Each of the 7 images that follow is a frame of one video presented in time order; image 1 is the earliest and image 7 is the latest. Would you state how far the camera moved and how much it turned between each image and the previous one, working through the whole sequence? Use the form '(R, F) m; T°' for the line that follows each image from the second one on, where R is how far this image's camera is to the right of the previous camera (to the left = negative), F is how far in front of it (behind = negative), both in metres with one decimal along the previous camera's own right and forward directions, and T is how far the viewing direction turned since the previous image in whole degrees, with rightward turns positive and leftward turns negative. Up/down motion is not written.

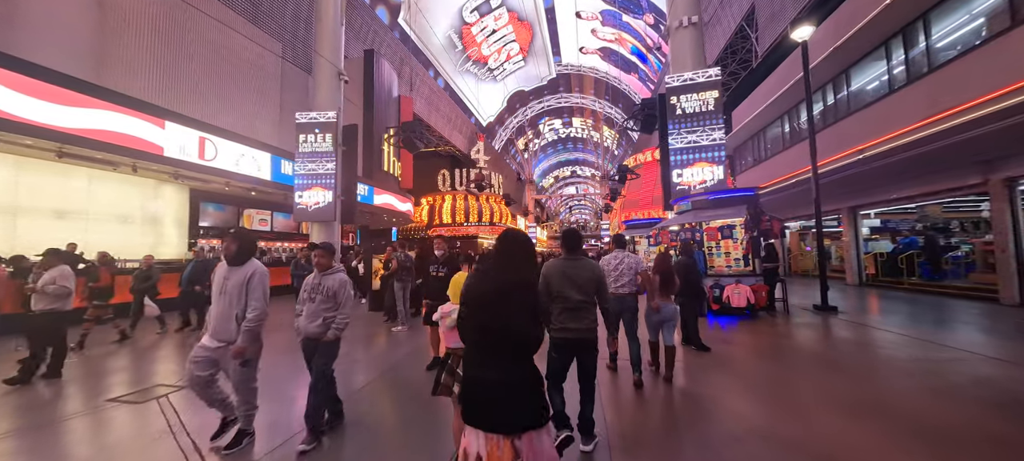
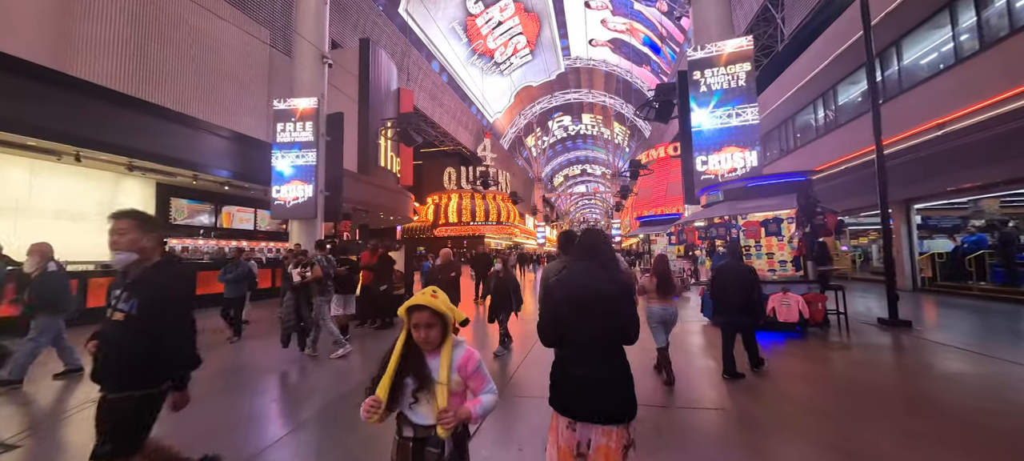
(+0.3, +1.2) m; -2°
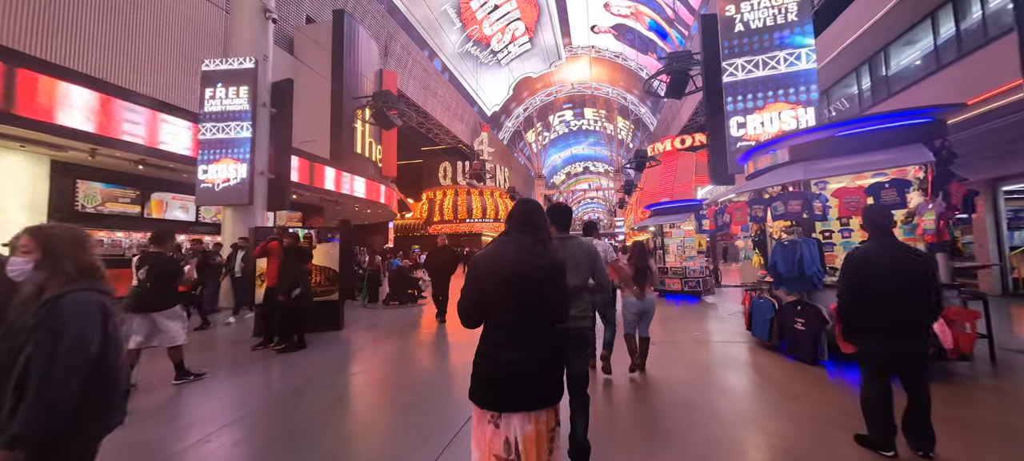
(+0.5, +1.9) m; 0°
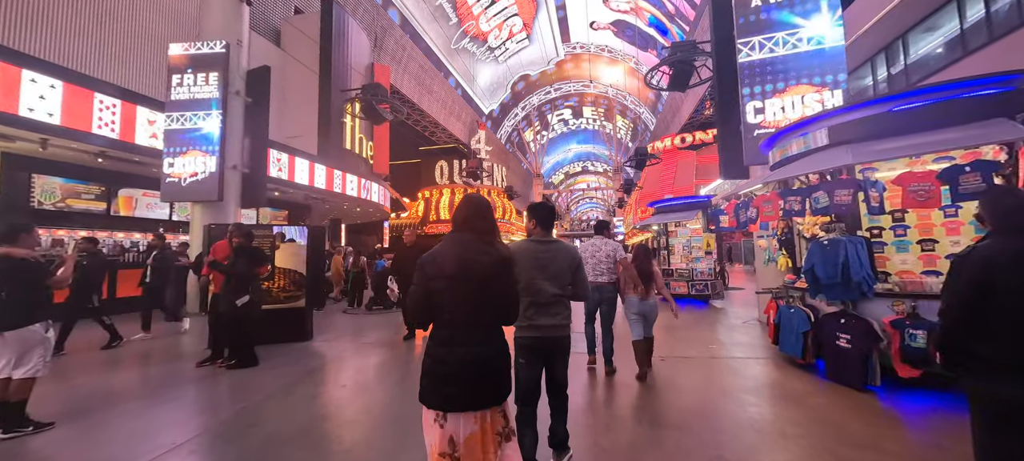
(+0.1, +0.6) m; 0°
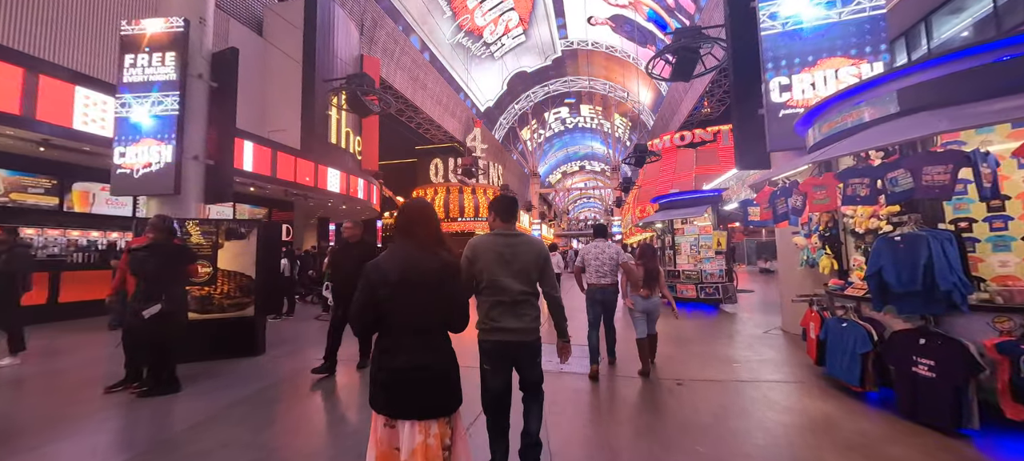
(+0.1, +0.7) m; 0°
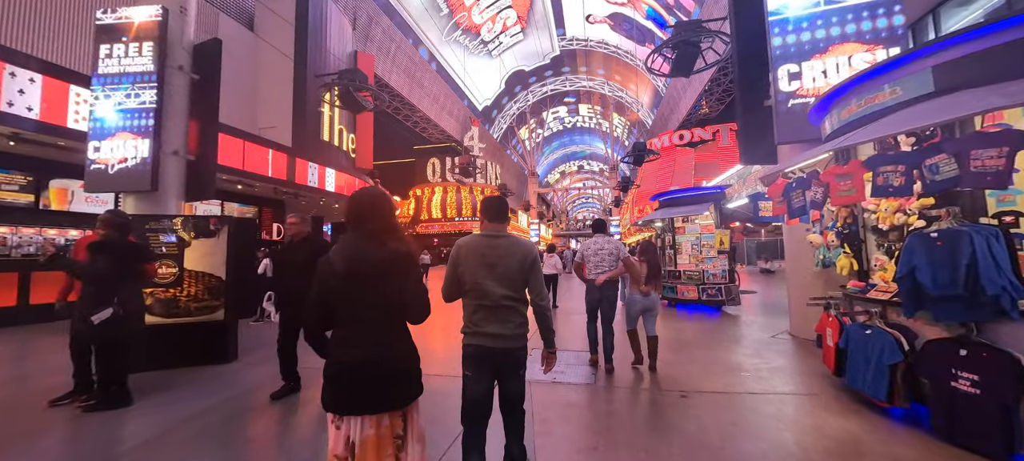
(+0.1, +0.3) m; 0°
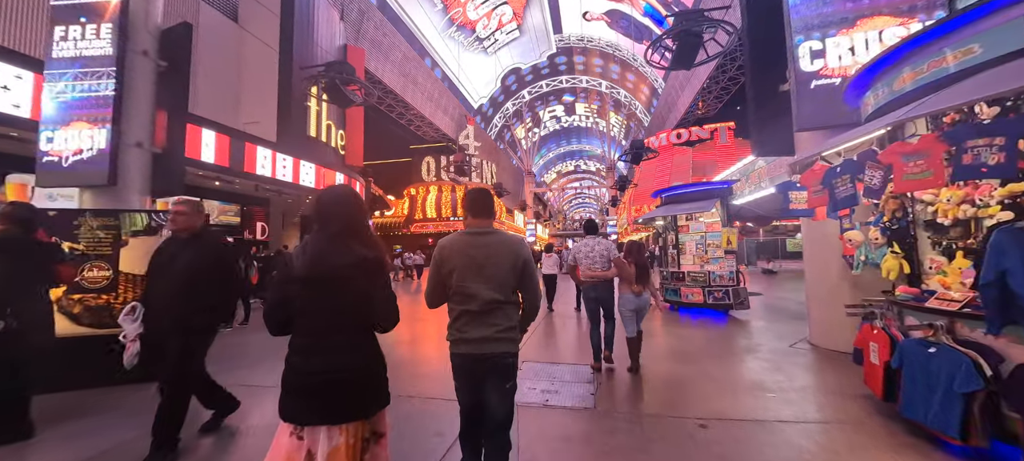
(+0.1, +0.5) m; 0°
